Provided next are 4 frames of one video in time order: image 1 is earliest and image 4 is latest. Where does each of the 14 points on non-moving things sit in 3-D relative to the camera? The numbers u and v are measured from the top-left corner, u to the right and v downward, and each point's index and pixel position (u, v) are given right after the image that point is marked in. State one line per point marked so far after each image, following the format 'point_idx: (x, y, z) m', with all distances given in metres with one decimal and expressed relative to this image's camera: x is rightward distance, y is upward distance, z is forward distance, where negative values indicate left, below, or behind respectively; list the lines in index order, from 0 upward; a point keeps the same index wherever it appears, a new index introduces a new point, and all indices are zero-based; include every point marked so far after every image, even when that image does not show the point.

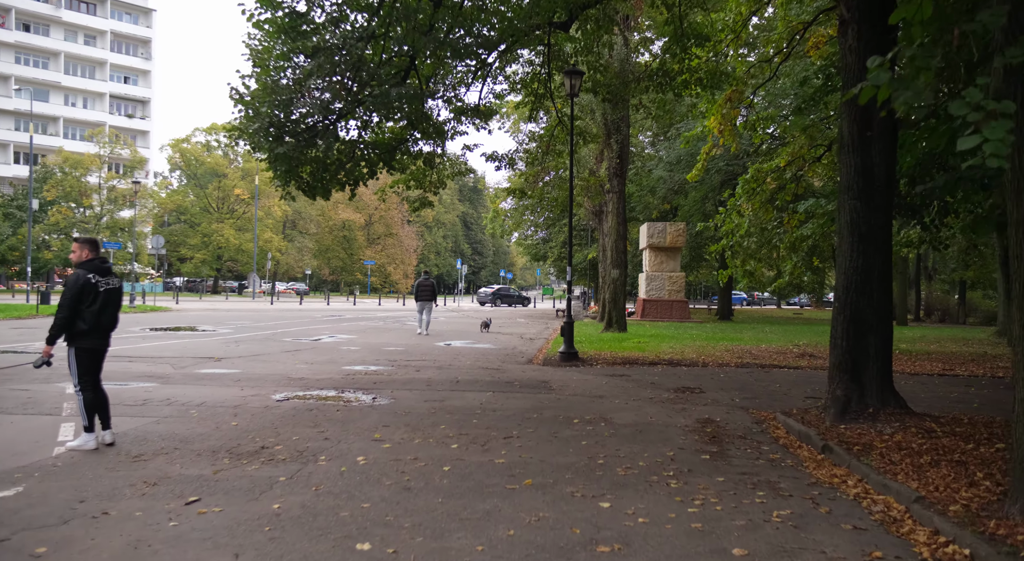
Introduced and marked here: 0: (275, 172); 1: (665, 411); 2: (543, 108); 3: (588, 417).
0: (-3.2, +1.5, +10.5) m
1: (+1.7, -1.5, +8.8) m
2: (+0.7, +3.8, +17.1) m
3: (+0.8, -1.5, +8.2) m
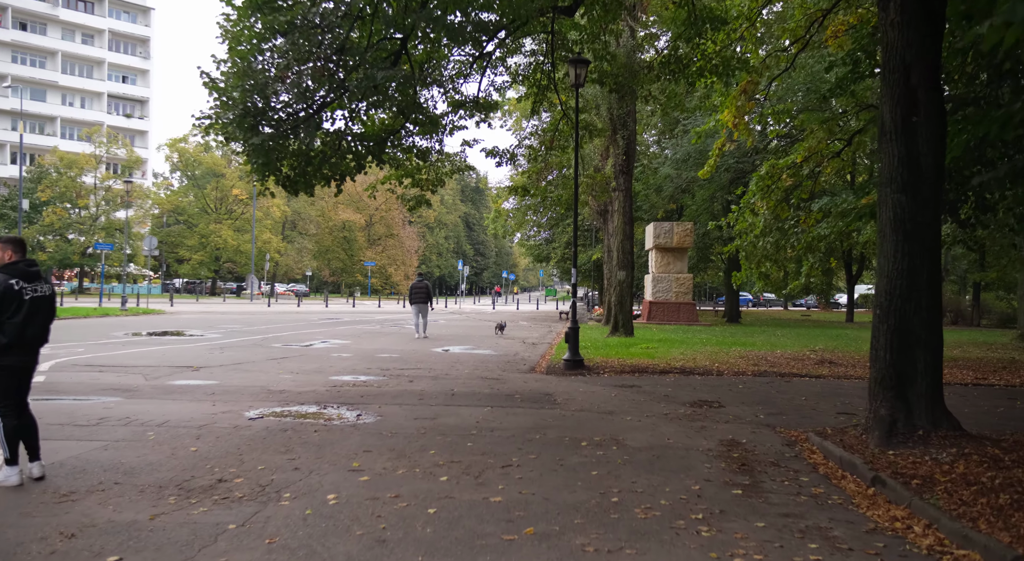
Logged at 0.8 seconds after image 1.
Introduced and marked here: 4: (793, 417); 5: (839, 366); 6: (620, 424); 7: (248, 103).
0: (-3.2, +1.4, +9.6) m
1: (+1.7, -1.5, +7.9) m
2: (+0.7, +3.7, +16.2) m
3: (+0.8, -1.5, +7.3) m
4: (+3.2, -1.5, +8.8) m
5: (+6.4, -1.7, +15.2) m
6: (+1.1, -1.5, +8.2) m
7: (-3.1, +2.1, +9.2) m
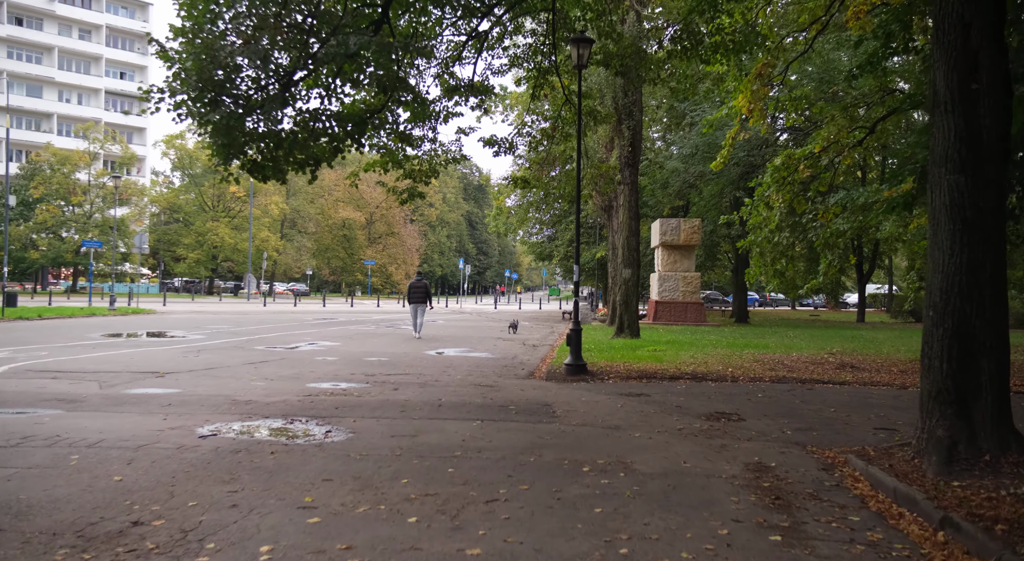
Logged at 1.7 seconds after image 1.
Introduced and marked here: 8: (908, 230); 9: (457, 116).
0: (-3.2, +1.5, +8.5) m
1: (+1.6, -1.5, +6.8) m
2: (+0.7, +3.8, +15.1) m
3: (+0.7, -1.5, +6.3) m
4: (+3.1, -1.5, +7.7) m
5: (+6.3, -1.6, +14.1) m
6: (+1.1, -1.5, +7.2) m
7: (-3.2, +2.1, +8.1) m
8: (+8.5, +1.1, +16.7) m
9: (-1.0, +3.1, +14.4) m
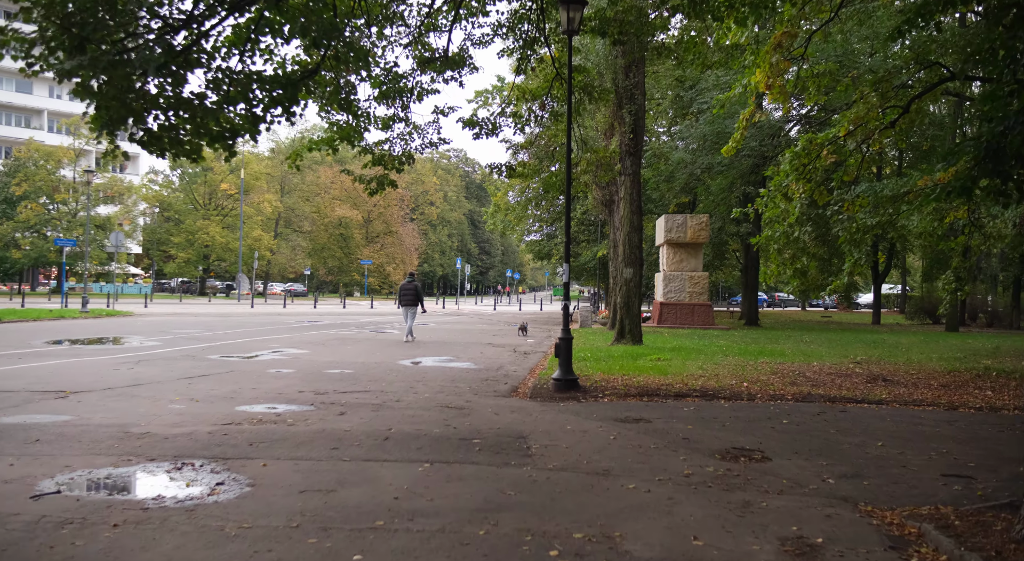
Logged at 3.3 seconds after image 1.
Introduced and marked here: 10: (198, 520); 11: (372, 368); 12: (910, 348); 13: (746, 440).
0: (-3.6, +1.4, +6.7) m
1: (+1.3, -1.5, +5.0) m
2: (+0.4, +3.7, +13.3) m
3: (+0.4, -1.5, +4.4) m
4: (+2.8, -1.5, +5.9) m
5: (+6.0, -1.6, +12.3) m
6: (+0.7, -1.5, +5.3) m
7: (-3.5, +2.1, +6.3) m
8: (+8.2, +1.1, +14.9) m
9: (-1.3, +3.0, +12.6) m
10: (-1.9, -1.4, +4.7) m
11: (-2.4, -1.5, +13.3) m
12: (+10.1, -1.7, +19.8) m
13: (+2.2, -1.5, +7.3) m
